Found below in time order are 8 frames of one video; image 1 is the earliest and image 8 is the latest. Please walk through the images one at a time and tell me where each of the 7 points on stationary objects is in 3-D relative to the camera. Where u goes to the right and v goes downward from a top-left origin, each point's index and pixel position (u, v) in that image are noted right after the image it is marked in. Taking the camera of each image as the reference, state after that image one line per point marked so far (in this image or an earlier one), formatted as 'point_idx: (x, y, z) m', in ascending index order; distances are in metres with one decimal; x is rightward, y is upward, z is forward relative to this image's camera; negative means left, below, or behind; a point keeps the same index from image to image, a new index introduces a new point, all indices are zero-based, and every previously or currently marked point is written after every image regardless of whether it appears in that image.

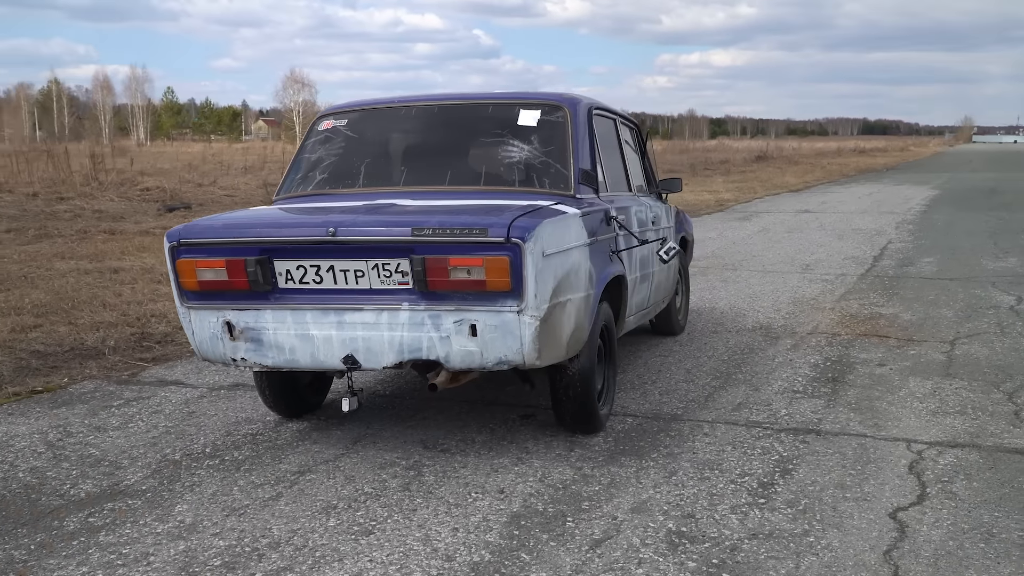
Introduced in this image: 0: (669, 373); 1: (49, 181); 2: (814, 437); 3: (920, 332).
0: (+0.8, -0.4, +5.6) m
1: (-7.7, +1.7, +19.3) m
2: (+1.2, -0.6, +4.4) m
3: (+2.3, -0.3, +6.6) m
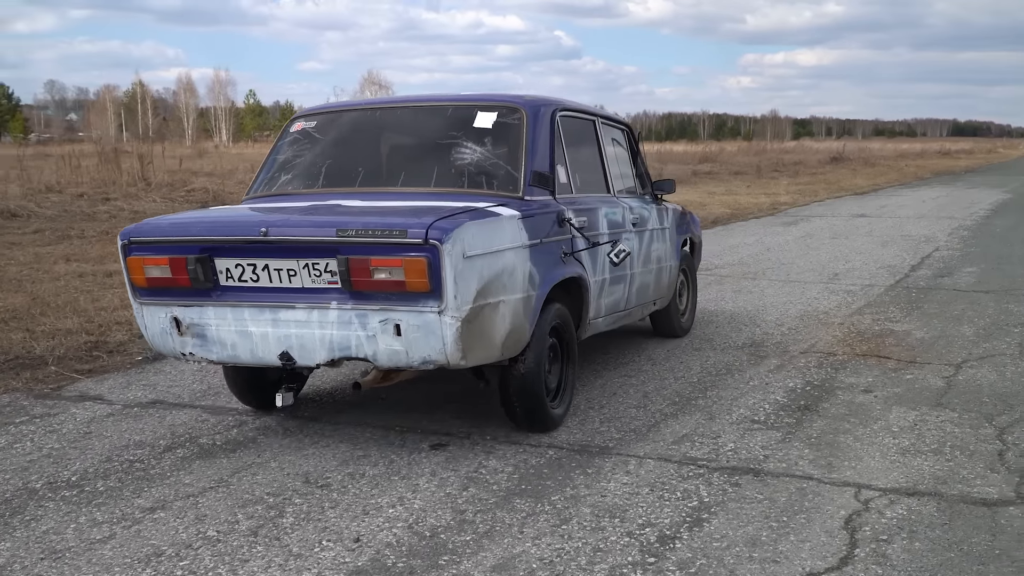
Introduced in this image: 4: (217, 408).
0: (+0.5, -0.5, +5.0) m
1: (-6.9, +1.7, +19.4) m
2: (+0.8, -0.6, +3.8) m
3: (+2.1, -0.3, +5.9) m
4: (-1.3, -0.5, +5.1) m
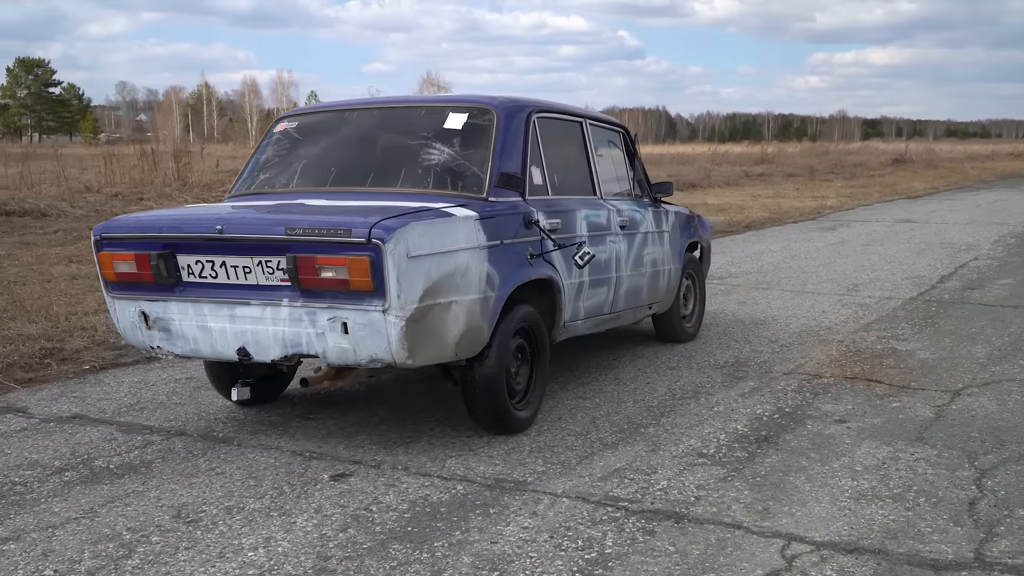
0: (+0.2, -0.5, +4.6) m
1: (-6.3, +1.7, +19.4) m
2: (+0.5, -0.7, +3.4) m
3: (+1.9, -0.4, +5.3) m
4: (-1.6, -0.6, +4.7) m
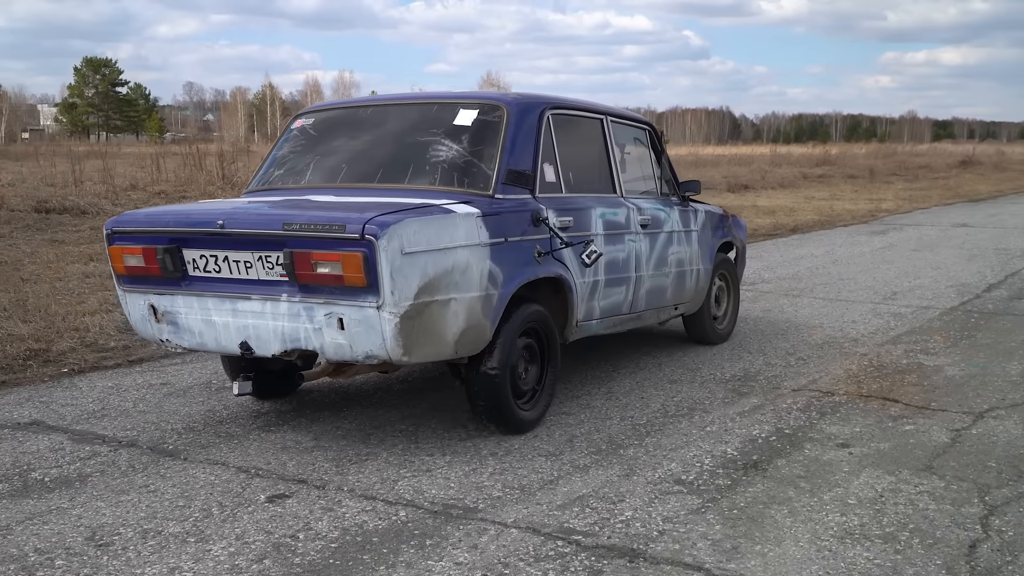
0: (+0.1, -0.6, +4.2) m
1: (-5.5, +1.7, +19.4) m
2: (+0.3, -0.7, +3.0) m
3: (+1.8, -0.5, +4.9) m
4: (-1.7, -0.6, +4.5) m
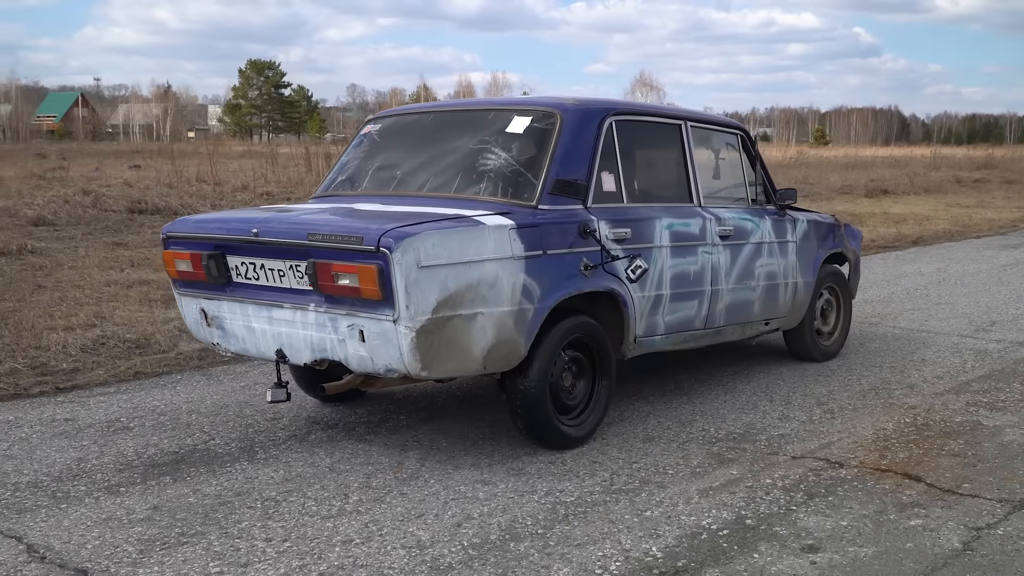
0: (-0.2, -0.7, +3.3) m
1: (-3.6, +1.7, +19.1) m
2: (-0.3, -0.8, +2.1) m
3: (+1.6, -0.6, +3.7) m
4: (-2.0, -0.7, +3.8) m
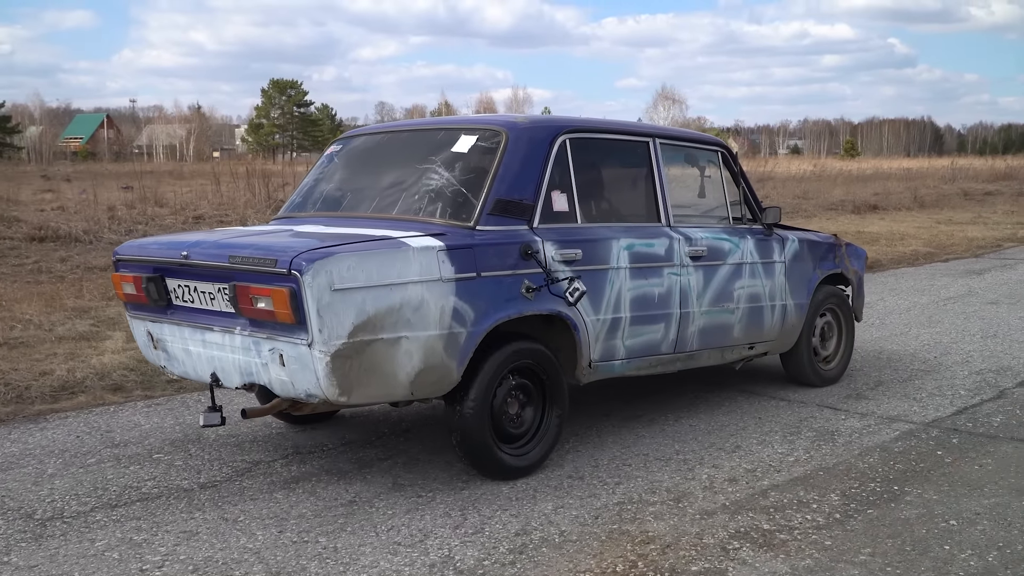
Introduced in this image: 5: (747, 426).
0: (-1.5, -0.9, +1.9) m
1: (-4.4, +1.2, +17.8) m
2: (-1.6, -1.0, +0.7) m
3: (+0.3, -0.8, +2.2) m
4: (-3.3, -0.9, +2.4) m
5: (+0.9, -0.5, +4.5) m
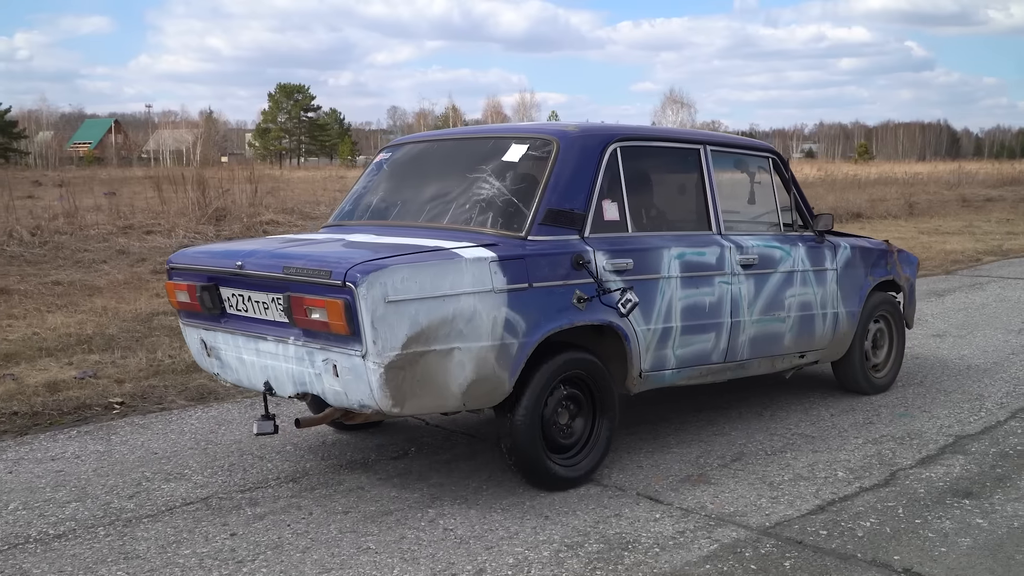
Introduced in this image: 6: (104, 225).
0: (-2.5, -1.0, +0.7) m
1: (-5.1, +1.0, +16.7) m
2: (-2.6, -1.2, -0.5) m
3: (-0.7, -1.0, +1.0) m
4: (-4.2, -1.0, +1.3) m
5: (0.0, -0.7, +3.3) m
6: (-5.6, +0.8, +16.0) m
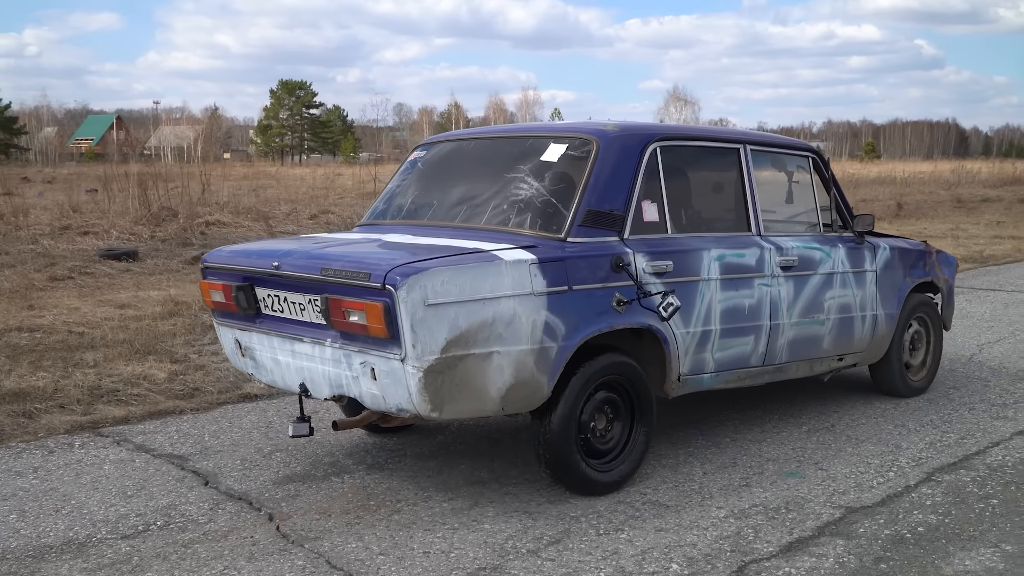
0: (-3.2, -1.1, -0.1) m
1: (-5.6, +1.0, +15.8) m
2: (-3.3, -1.3, -1.4) m
3: (-1.4, -1.1, +0.1) m
4: (-4.9, -1.1, +0.5) m
5: (-0.7, -0.8, +2.4) m
6: (-6.2, +0.8, +15.2) m
